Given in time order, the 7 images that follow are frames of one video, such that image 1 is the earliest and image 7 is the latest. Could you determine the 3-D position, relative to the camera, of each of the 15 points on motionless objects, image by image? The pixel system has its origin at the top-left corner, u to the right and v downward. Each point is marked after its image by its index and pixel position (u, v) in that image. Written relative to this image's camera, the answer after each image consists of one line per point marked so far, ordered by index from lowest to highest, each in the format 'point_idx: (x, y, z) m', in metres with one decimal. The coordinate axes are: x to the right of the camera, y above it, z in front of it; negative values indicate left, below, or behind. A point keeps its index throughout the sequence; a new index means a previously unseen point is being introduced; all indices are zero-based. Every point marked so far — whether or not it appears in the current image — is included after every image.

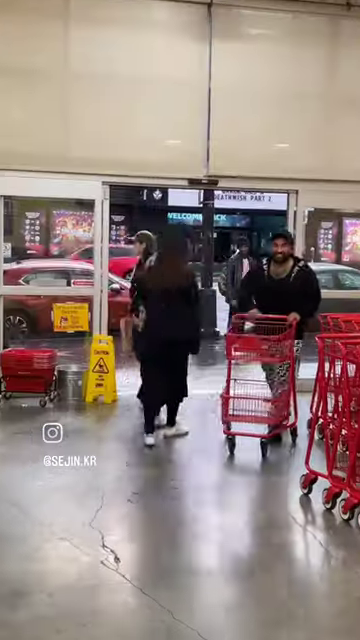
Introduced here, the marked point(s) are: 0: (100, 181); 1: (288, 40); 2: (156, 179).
0: (-0.4, +0.7, +5.6) m
1: (+0.6, +1.5, +5.7) m
2: (-0.1, +0.8, +5.6) m
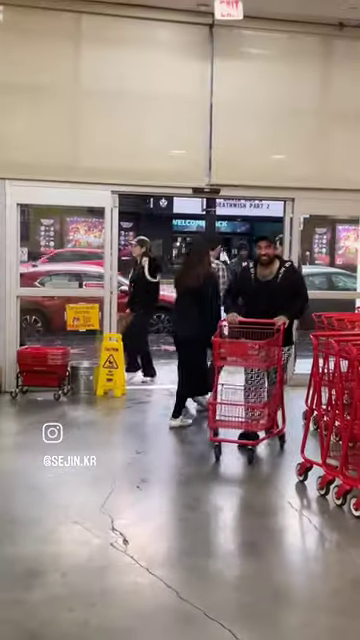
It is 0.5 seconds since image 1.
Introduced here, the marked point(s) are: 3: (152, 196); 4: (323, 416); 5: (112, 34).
0: (-0.4, +0.7, +6.0) m
1: (+0.6, +1.5, +6.1) m
2: (-0.1, +0.8, +6.0) m
3: (-0.2, +0.7, +6.1) m
4: (+0.6, -0.4, +4.4) m
5: (-0.4, +1.6, +5.8) m
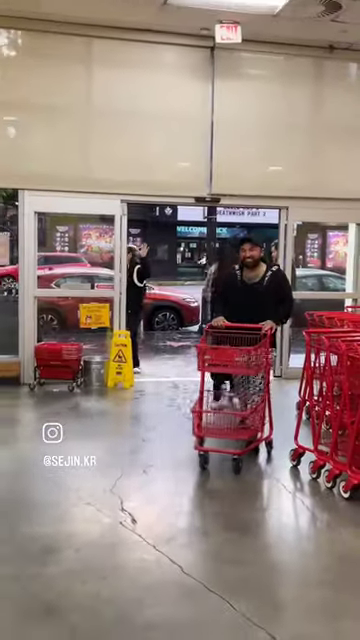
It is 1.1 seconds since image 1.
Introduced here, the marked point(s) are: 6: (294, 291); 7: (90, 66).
0: (-0.4, +0.8, +6.5) m
1: (+0.6, +1.5, +6.7) m
2: (-0.1, +0.8, +6.6) m
3: (-0.1, +0.7, +6.6) m
4: (+0.6, -0.4, +5.0) m
5: (-0.3, +1.6, +6.4) m
6: (+0.8, +0.2, +7.0) m
7: (-0.5, +1.5, +6.3) m
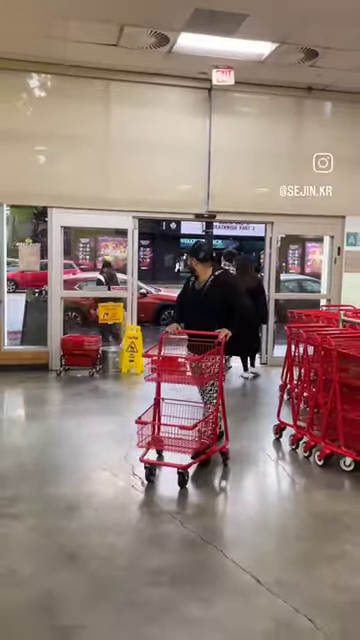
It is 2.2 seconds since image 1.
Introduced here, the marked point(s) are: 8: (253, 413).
0: (-0.4, +0.8, +7.8) m
1: (+0.6, +1.6, +7.9) m
2: (-0.1, +0.8, +7.8) m
3: (-0.1, +0.8, +7.9) m
4: (+0.7, -0.4, +6.2) m
5: (-0.3, +1.6, +7.6) m
6: (+0.8, +0.2, +8.3) m
7: (-0.5, +1.6, +7.6) m
8: (+0.5, -0.6, +6.9) m
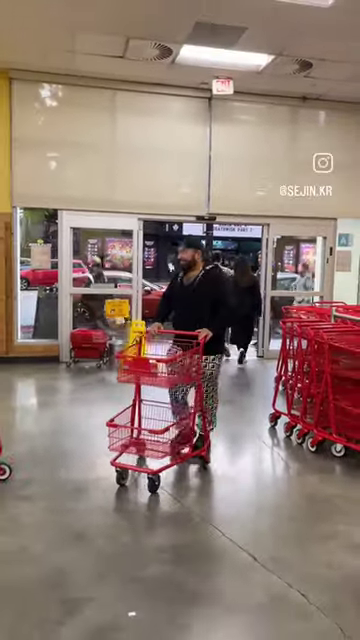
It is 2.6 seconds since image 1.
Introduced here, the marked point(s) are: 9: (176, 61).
0: (-0.3, +0.8, +8.3) m
1: (+0.7, +1.6, +8.4) m
2: (0.0, +0.8, +8.3) m
3: (-0.1, +0.8, +8.4) m
4: (+0.7, -0.4, +6.7) m
5: (-0.3, +1.7, +8.1) m
6: (+0.8, +0.3, +8.8) m
7: (-0.5, +1.6, +8.1) m
8: (+0.5, -0.6, +7.5) m
9: (0.0, +1.9, +7.6) m
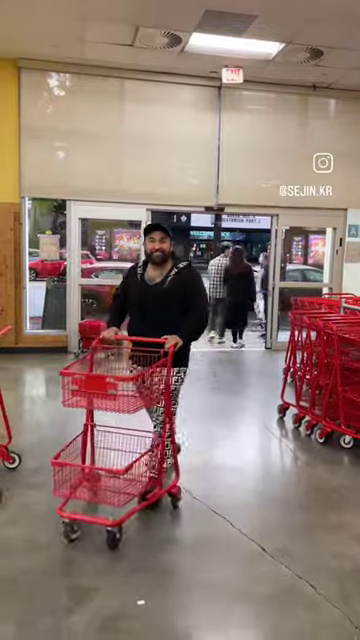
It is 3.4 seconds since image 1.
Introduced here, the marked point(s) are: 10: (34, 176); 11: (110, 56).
0: (-0.3, +0.9, +8.3) m
1: (+0.7, +1.7, +8.3) m
2: (0.0, +0.9, +8.3) m
3: (0.0, +0.9, +8.3) m
4: (+0.7, -0.4, +6.7) m
5: (-0.2, +1.7, +8.1) m
6: (+0.9, +0.4, +8.8) m
7: (-0.4, +1.7, +8.0) m
8: (+0.6, -0.5, +7.5) m
9: (0.0, +1.9, +7.5) m
10: (-1.1, +1.1, +7.9) m
11: (-0.5, +1.9, +7.6) m
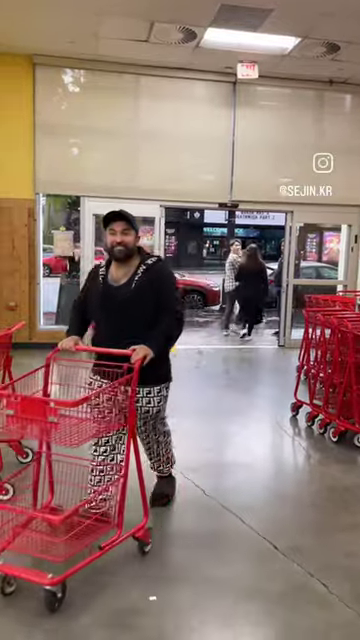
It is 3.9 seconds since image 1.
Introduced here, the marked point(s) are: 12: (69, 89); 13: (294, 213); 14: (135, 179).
0: (-0.2, +0.9, +8.2) m
1: (+0.9, +1.7, +8.2) m
2: (+0.1, +0.9, +8.3) m
3: (+0.1, +0.9, +8.3) m
4: (+0.7, -0.4, +6.7) m
5: (-0.1, +1.8, +8.0) m
6: (+1.0, +0.4, +8.7) m
7: (-0.3, +1.7, +8.0) m
8: (+0.6, -0.5, +7.4) m
9: (+0.1, +1.9, +7.5) m
10: (-1.0, +1.1, +7.9) m
11: (-0.4, +1.9, +7.6) m
12: (-0.8, +1.7, +7.8) m
13: (+1.0, +0.9, +8.5) m
14: (-0.4, +1.0, +8.1) m
